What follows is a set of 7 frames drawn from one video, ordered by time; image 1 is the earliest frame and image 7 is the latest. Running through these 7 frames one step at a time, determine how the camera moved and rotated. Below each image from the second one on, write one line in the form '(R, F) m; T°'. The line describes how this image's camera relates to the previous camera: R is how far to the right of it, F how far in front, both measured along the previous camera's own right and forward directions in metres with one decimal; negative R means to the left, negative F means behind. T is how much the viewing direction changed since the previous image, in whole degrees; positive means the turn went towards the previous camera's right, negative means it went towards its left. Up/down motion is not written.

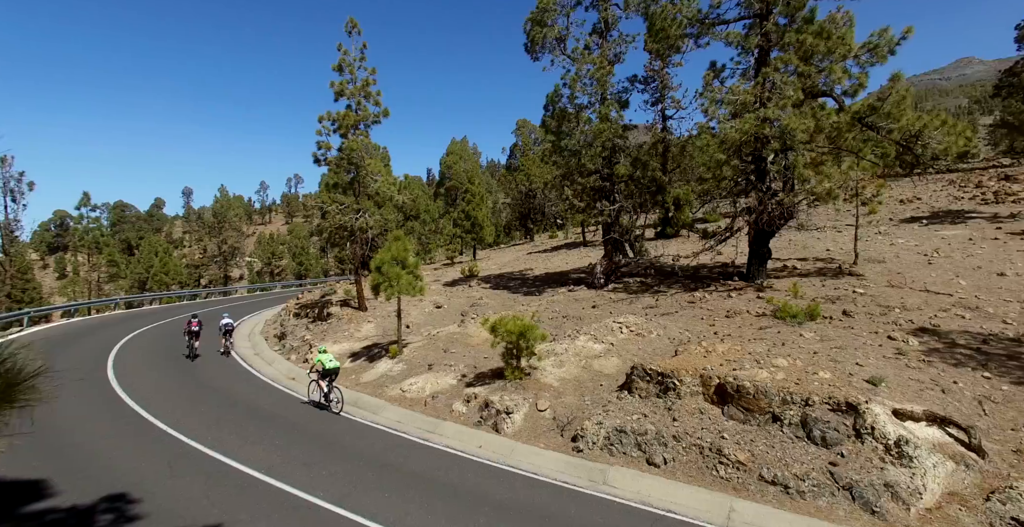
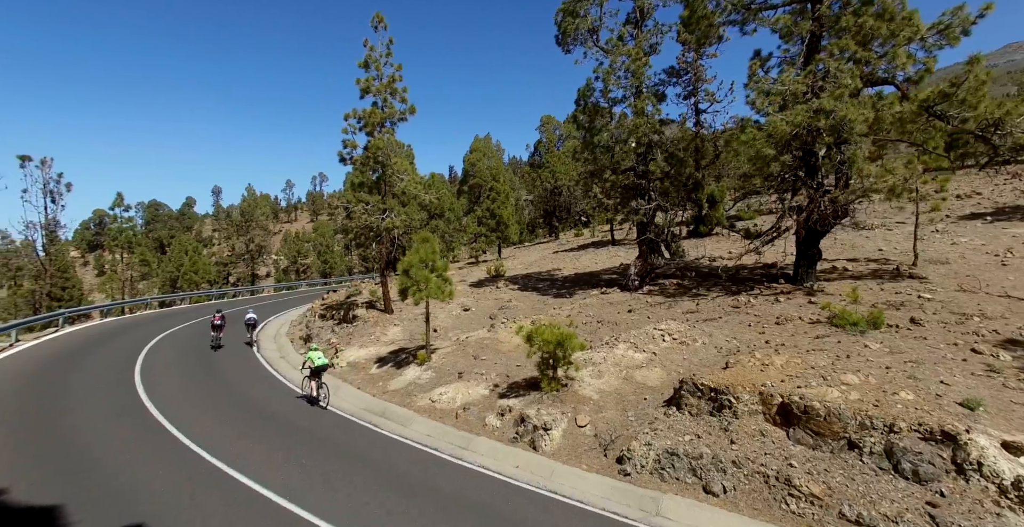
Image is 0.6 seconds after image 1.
(-0.3, +0.6) m; -3°
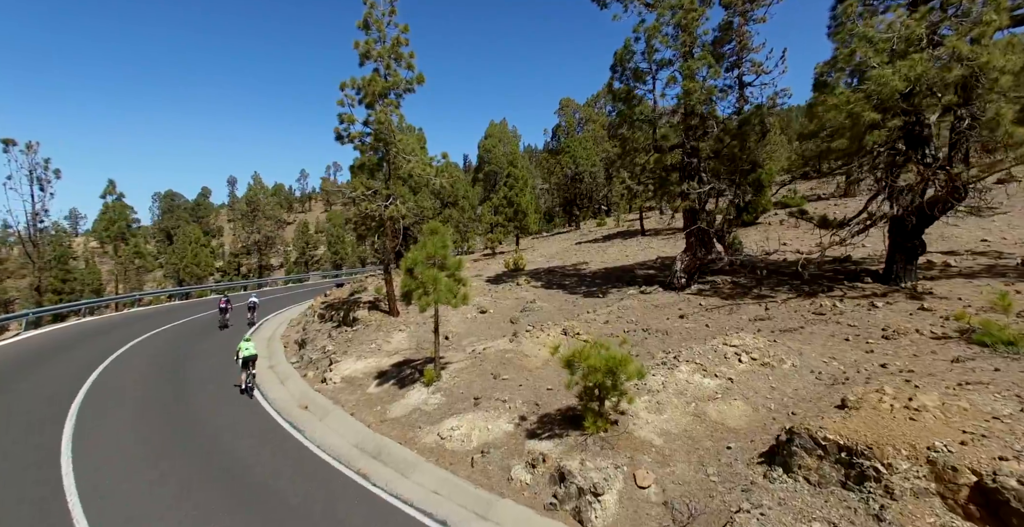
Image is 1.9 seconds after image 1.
(-0.3, +2.4) m; -2°
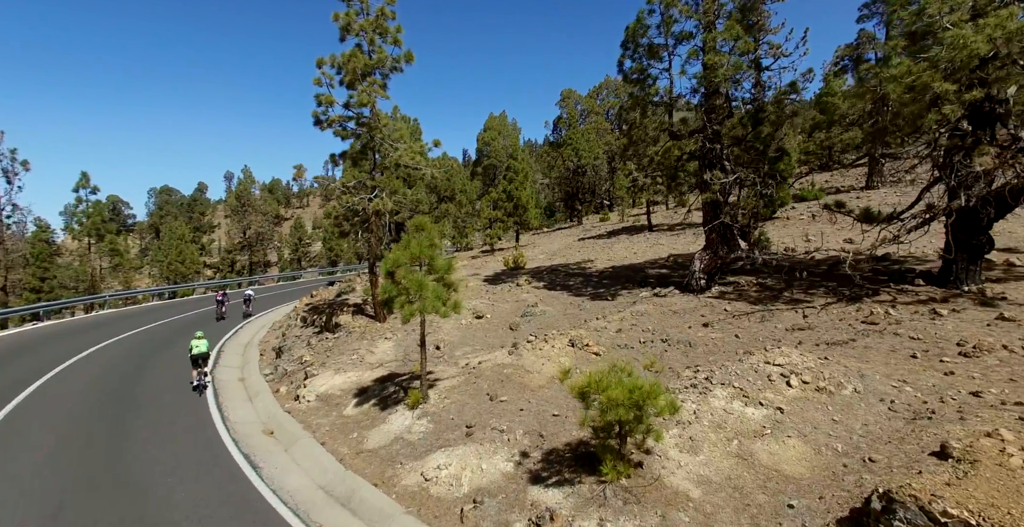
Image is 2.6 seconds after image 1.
(0.0, +1.5) m; 0°
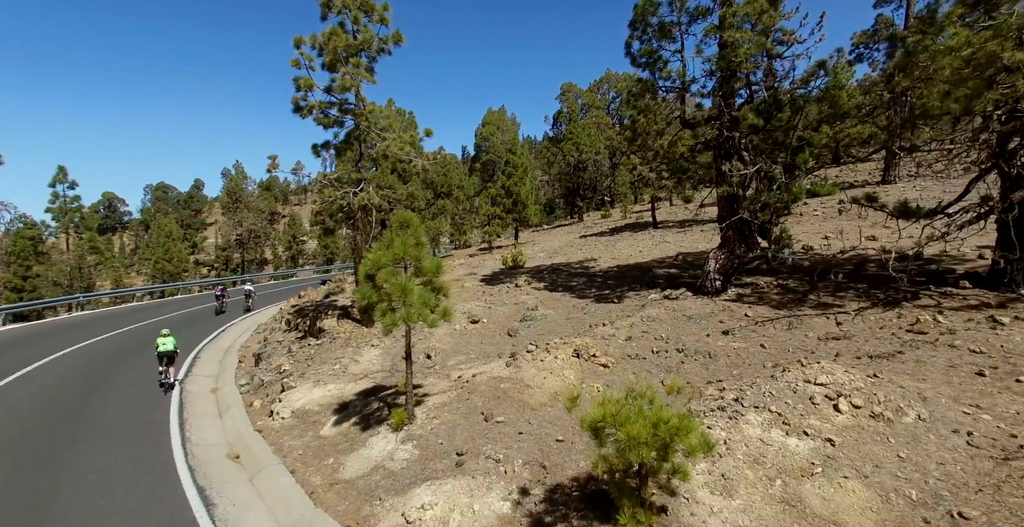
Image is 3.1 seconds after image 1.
(0.0, +1.1) m; 0°
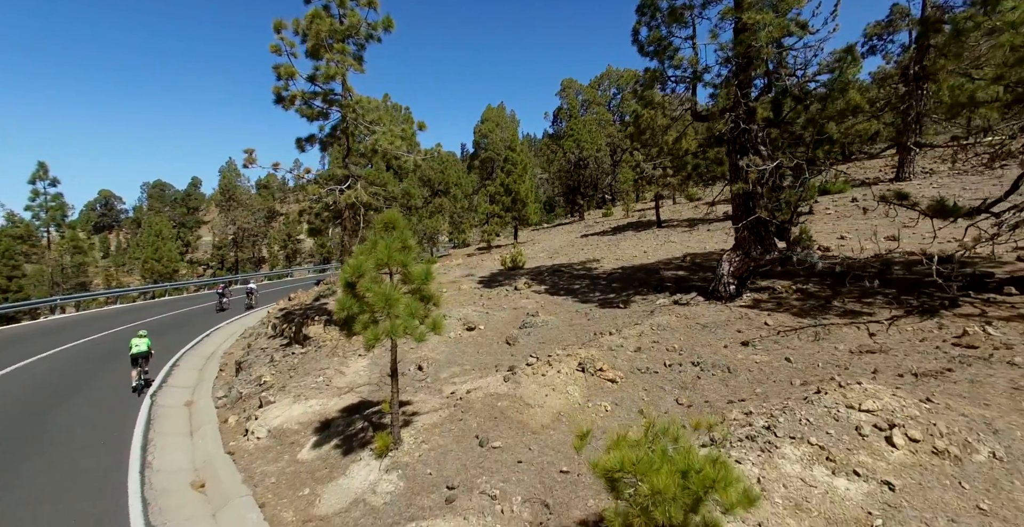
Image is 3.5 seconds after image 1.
(0.0, +0.8) m; 0°
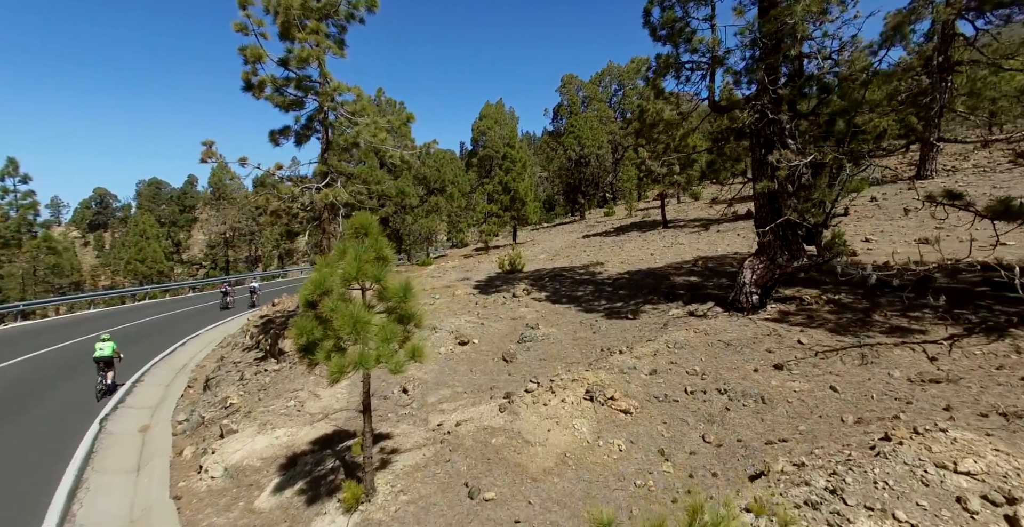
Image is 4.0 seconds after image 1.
(0.0, +1.1) m; 0°
